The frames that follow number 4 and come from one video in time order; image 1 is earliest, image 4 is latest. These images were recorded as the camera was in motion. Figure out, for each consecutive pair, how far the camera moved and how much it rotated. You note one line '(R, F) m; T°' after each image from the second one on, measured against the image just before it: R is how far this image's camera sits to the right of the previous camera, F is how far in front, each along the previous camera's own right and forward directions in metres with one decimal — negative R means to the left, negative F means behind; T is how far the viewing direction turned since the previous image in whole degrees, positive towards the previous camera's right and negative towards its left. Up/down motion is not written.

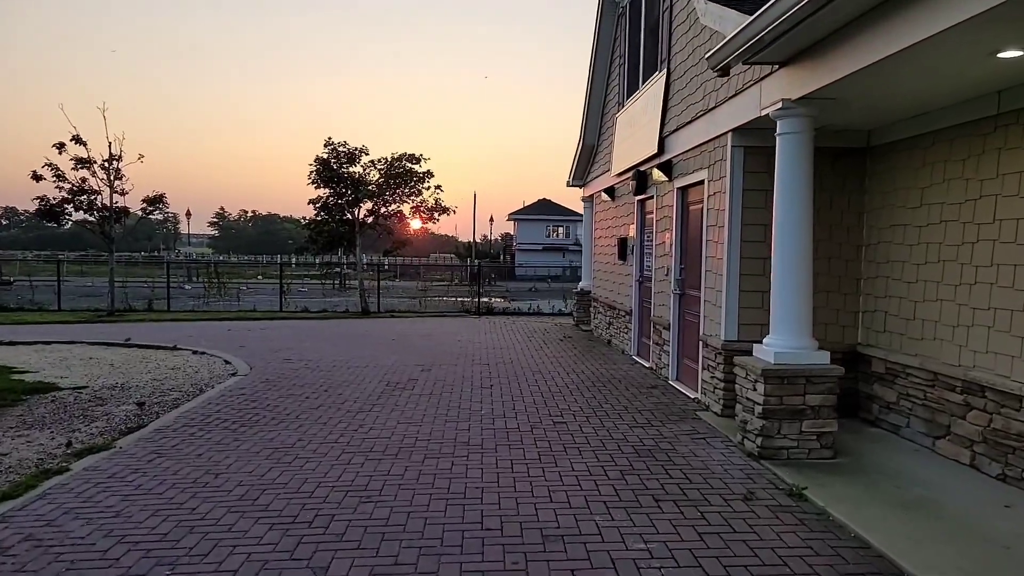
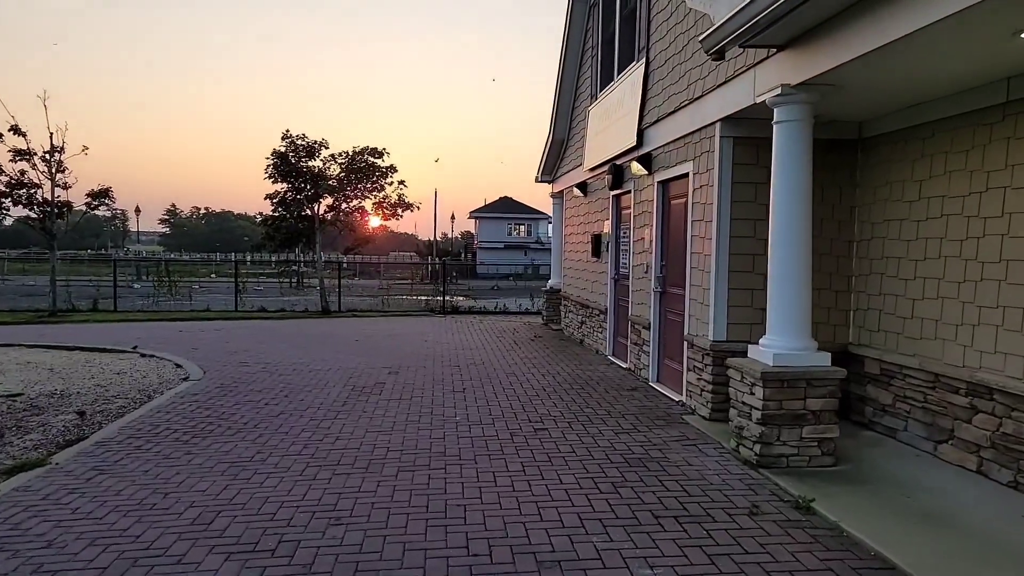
(-0.1, +0.4) m; +3°
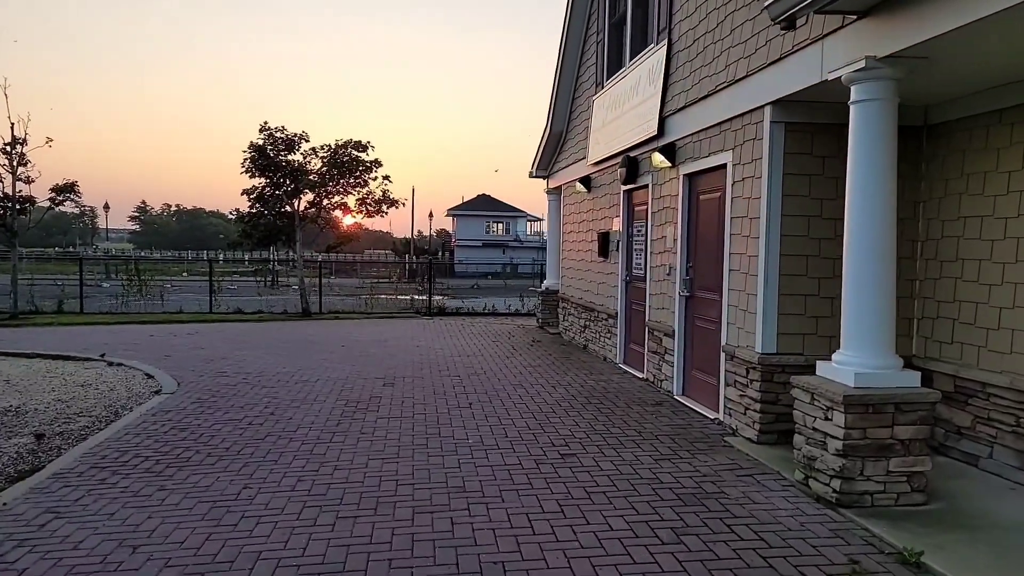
(-0.3, +0.7) m; +2°
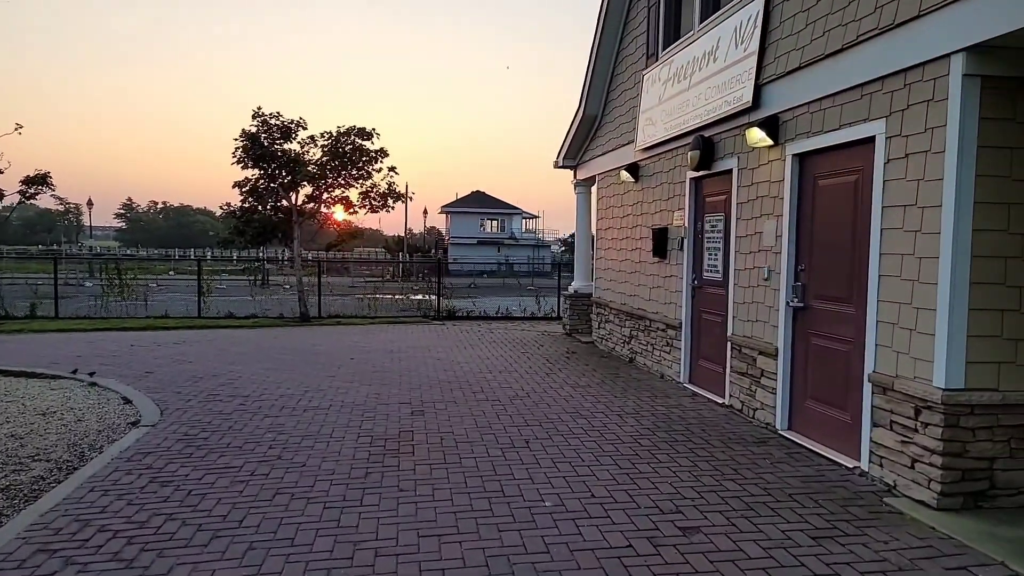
(-0.6, +1.4) m; +1°
